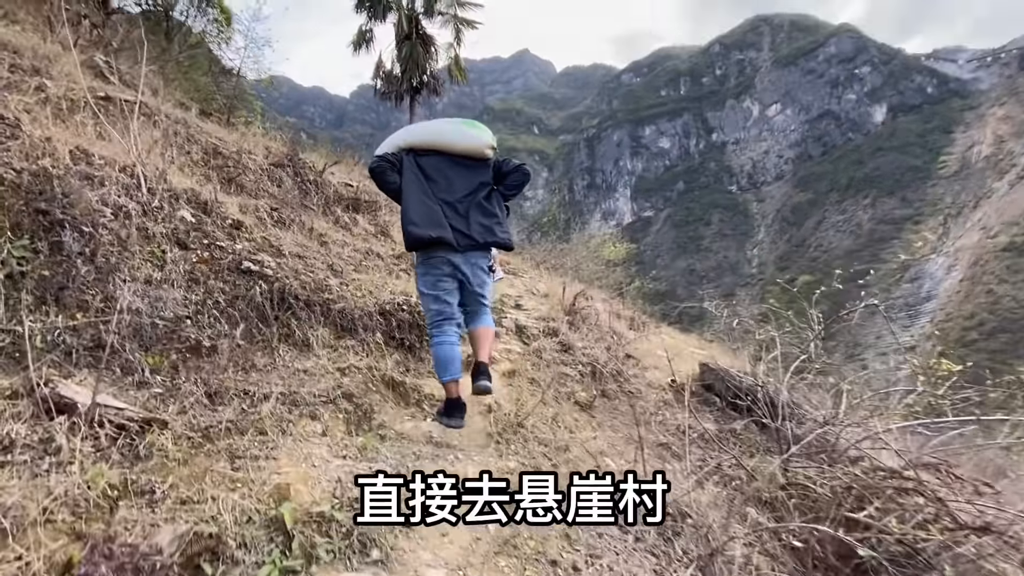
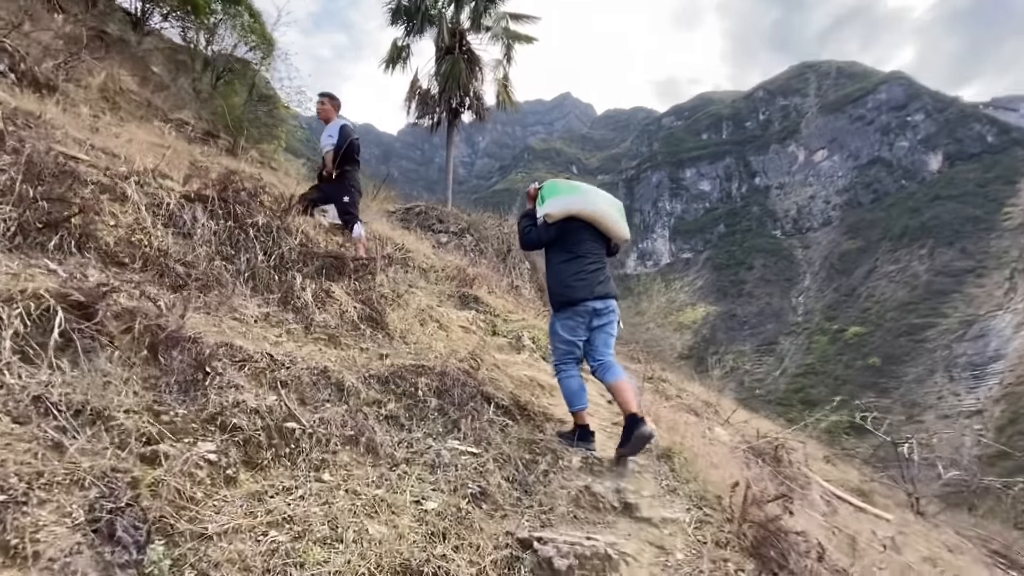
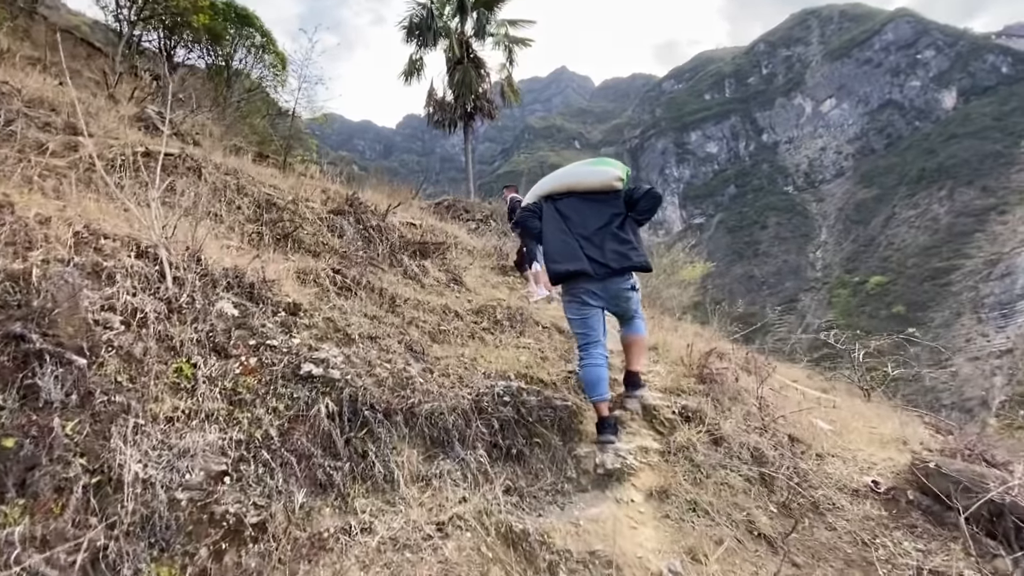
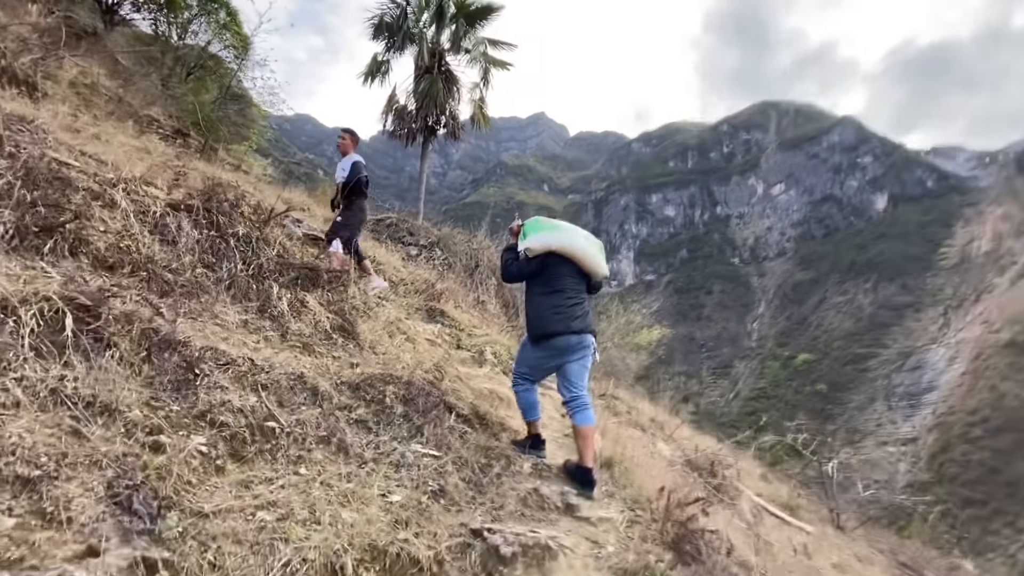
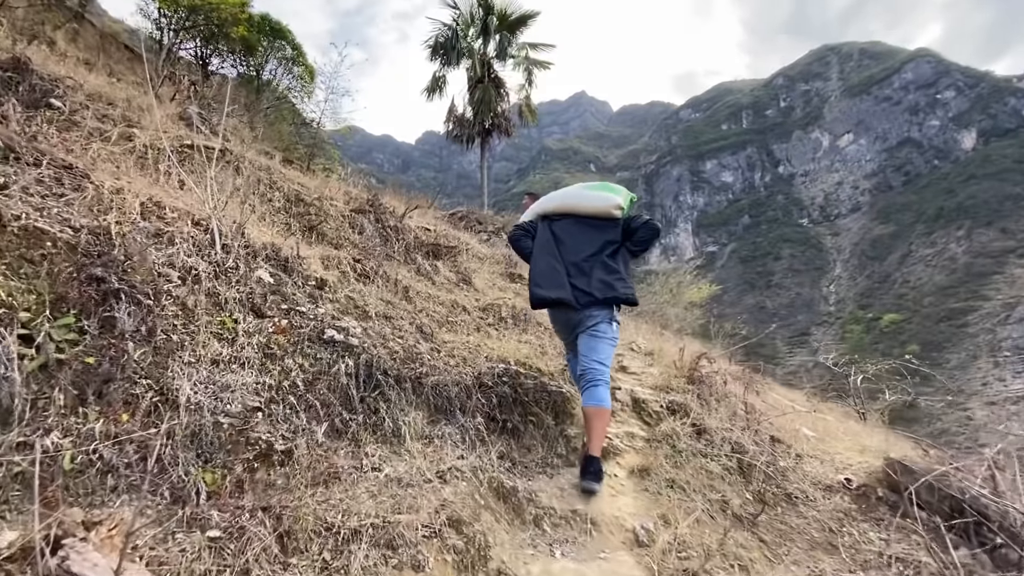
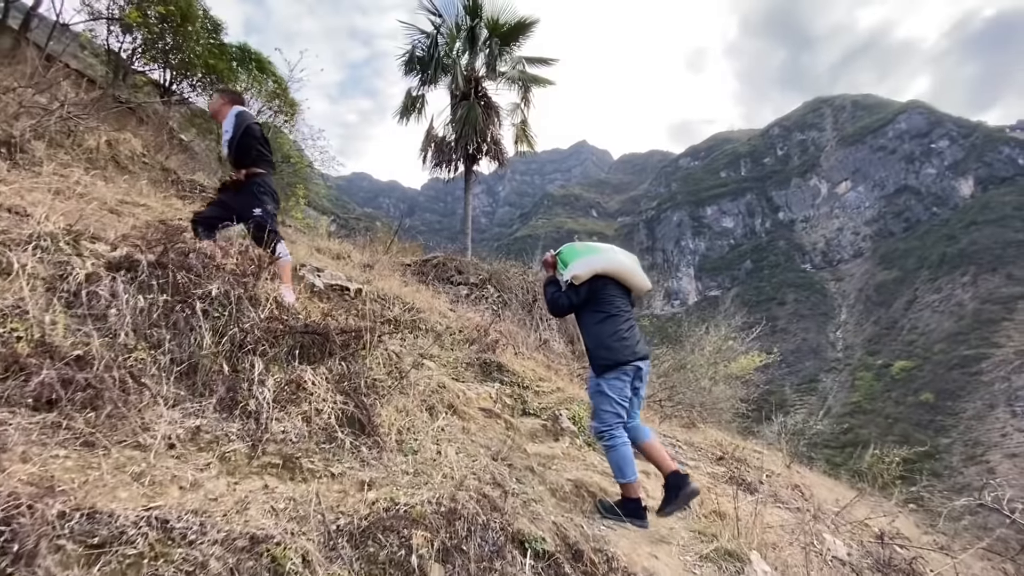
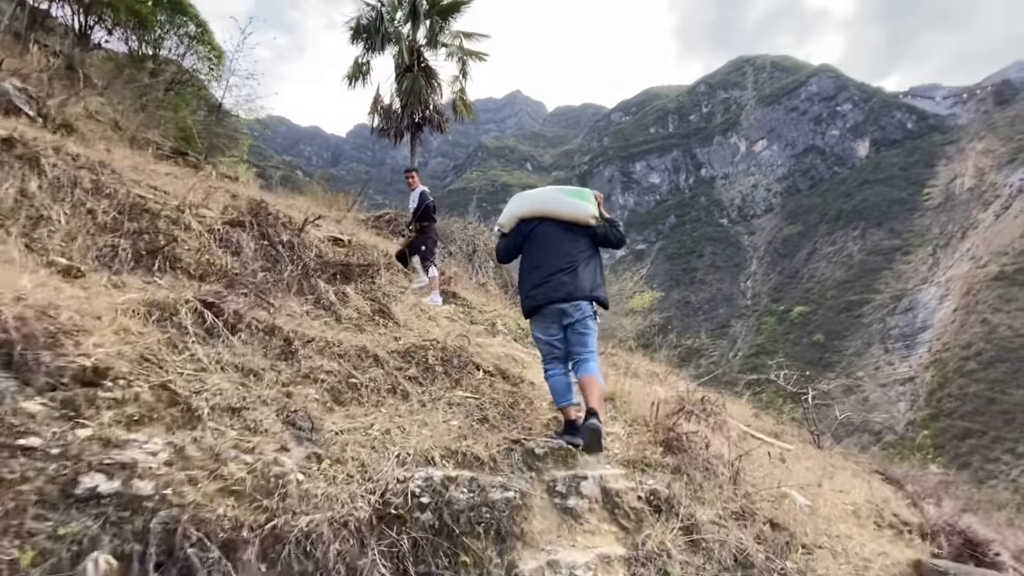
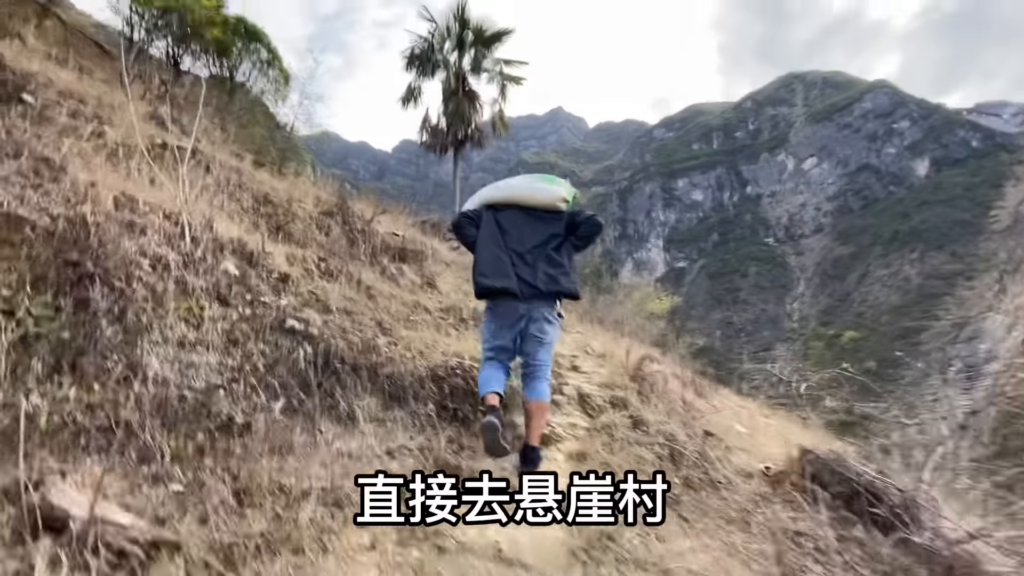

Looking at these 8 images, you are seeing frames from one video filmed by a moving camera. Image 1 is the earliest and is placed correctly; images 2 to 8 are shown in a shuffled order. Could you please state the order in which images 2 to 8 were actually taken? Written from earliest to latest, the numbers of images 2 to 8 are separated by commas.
8, 5, 3, 7, 4, 2, 6
